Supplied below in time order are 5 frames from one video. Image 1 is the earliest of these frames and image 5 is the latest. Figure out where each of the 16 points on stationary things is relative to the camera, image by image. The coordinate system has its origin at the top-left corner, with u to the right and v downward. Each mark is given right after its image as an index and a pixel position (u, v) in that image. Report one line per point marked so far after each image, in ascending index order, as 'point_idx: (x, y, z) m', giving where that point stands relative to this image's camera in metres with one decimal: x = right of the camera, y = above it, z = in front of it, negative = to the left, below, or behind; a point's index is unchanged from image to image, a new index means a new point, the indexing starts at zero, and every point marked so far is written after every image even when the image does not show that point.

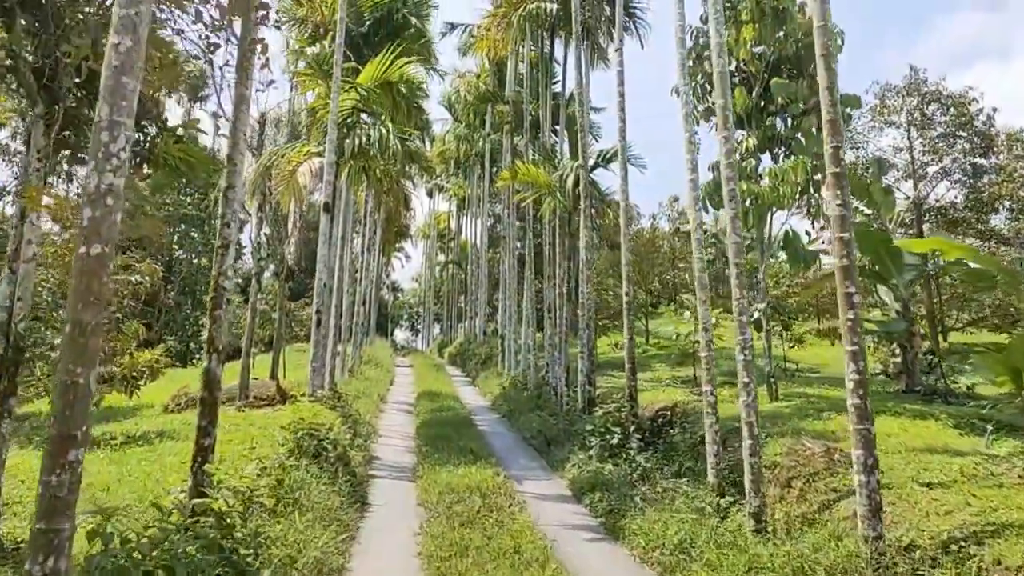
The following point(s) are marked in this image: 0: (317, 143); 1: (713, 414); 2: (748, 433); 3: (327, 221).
0: (-3.7, +2.8, +16.4) m
1: (+2.4, -1.5, +10.0) m
2: (+2.3, -1.4, +8.4) m
3: (-3.3, +1.2, +15.1) m
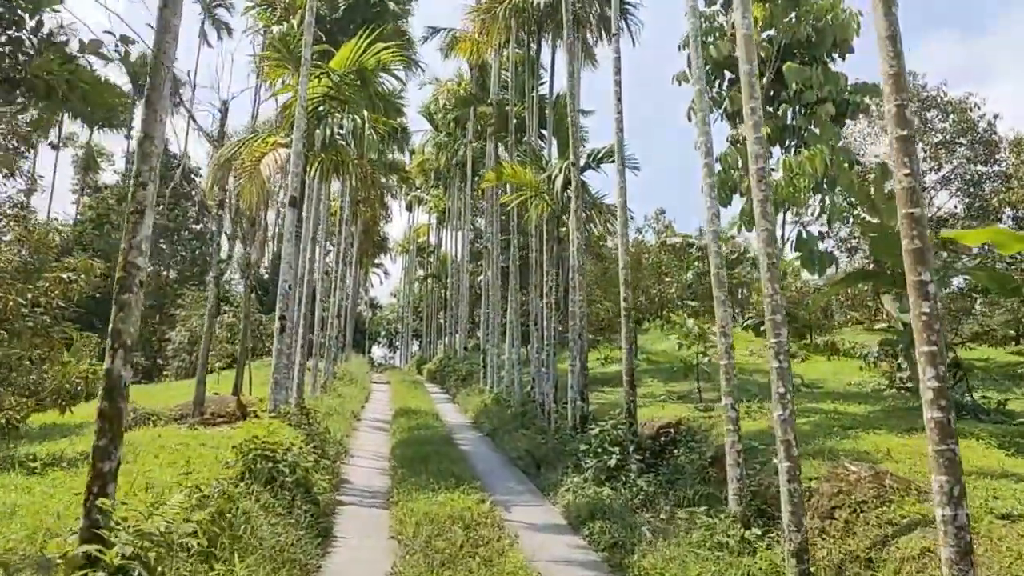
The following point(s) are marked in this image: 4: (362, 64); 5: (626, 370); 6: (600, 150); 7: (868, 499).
0: (-4.0, +2.7, +14.9) m
1: (+2.3, -1.5, +8.6) m
2: (+2.3, -1.4, +7.1) m
3: (-3.5, +1.1, +13.6) m
4: (-2.6, +3.8, +14.6) m
5: (+1.7, -1.3, +13.1) m
6: (+2.0, +3.1, +19.1) m
7: (+3.0, -1.8, +7.3) m
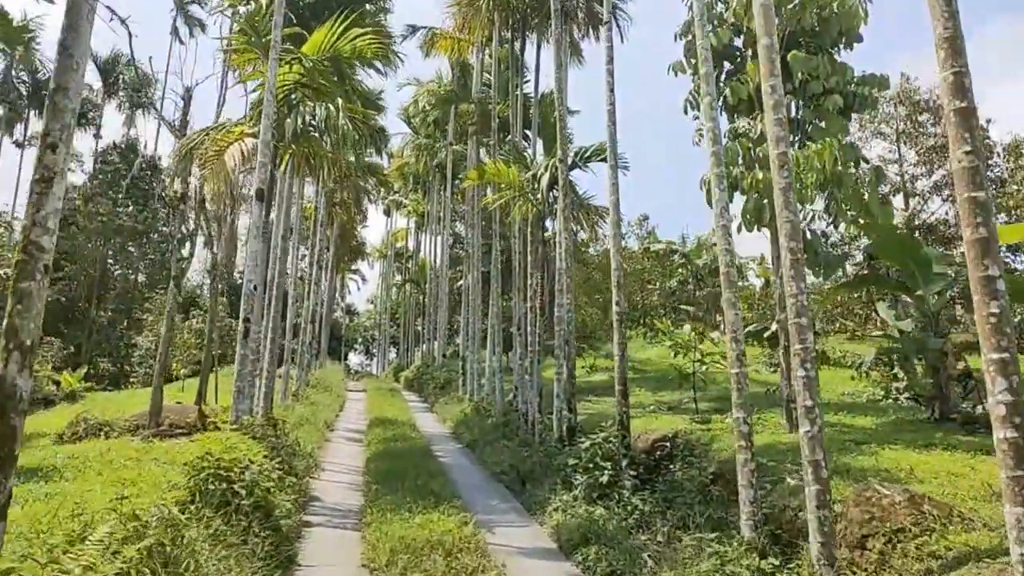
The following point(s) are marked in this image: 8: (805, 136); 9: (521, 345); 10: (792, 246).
0: (-4.2, +2.7, +13.9) m
1: (+2.1, -1.5, +7.7) m
2: (+2.2, -1.4, +6.2) m
3: (-3.7, +1.1, +12.6) m
4: (-2.8, +3.8, +13.7) m
5: (+1.5, -1.3, +12.1) m
6: (+1.6, +3.0, +18.2) m
7: (+3.0, -1.8, +6.4) m
8: (+4.1, +2.1, +11.9) m
9: (+0.2, -1.3, +20.0) m
10: (+2.2, +0.3, +6.8) m
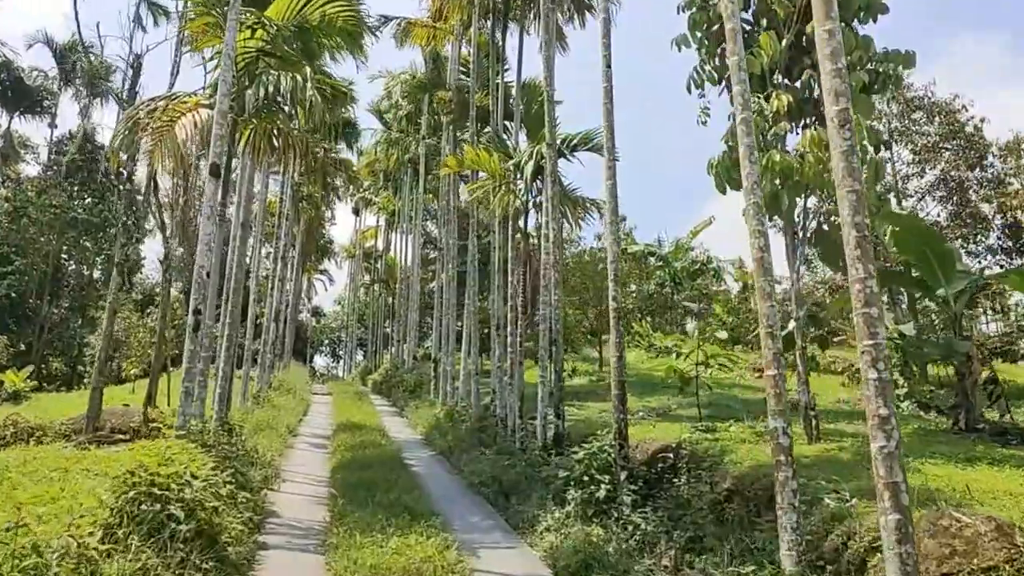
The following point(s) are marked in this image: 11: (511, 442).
0: (-4.4, +2.8, +12.5) m
1: (+2.1, -1.4, +6.5) m
2: (+2.2, -1.3, +5.0) m
3: (-3.9, +1.3, +11.2) m
4: (-3.0, +4.0, +12.3) m
5: (+1.3, -1.2, +10.9) m
6: (+1.2, +3.0, +17.0) m
7: (+3.0, -1.7, +5.2) m
8: (+4.0, +2.2, +10.8) m
9: (-0.3, -1.3, +18.7) m
10: (+2.2, +0.4, +5.6) m
11: (0.0, -2.8, +15.8) m
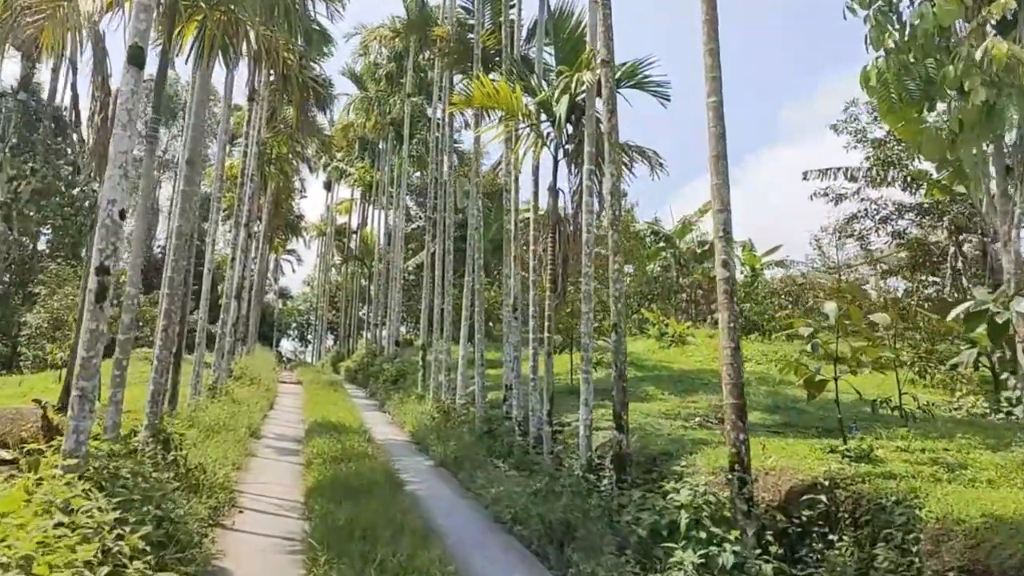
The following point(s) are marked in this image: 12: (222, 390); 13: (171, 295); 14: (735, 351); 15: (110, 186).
0: (-3.8, +3.3, +8.7) m
1: (+2.9, -1.1, +3.1) m
2: (+3.0, -1.0, +1.5) m
3: (-3.3, +1.7, +7.5) m
4: (-2.4, +4.4, +8.6) m
5: (+1.9, -0.9, +7.4) m
6: (+1.7, +3.5, +13.5) m
7: (+3.8, -1.5, +1.8) m
8: (+4.6, +2.5, +7.3) m
9: (0.0, -0.8, +15.1) m
10: (+3.1, +0.7, +2.1) m
11: (+0.4, -2.4, +12.2) m
12: (-6.8, -2.4, +20.0) m
13: (-4.7, -0.1, +11.9) m
14: (+2.0, -0.6, +7.6) m
15: (-3.3, +0.8, +7.0) m
